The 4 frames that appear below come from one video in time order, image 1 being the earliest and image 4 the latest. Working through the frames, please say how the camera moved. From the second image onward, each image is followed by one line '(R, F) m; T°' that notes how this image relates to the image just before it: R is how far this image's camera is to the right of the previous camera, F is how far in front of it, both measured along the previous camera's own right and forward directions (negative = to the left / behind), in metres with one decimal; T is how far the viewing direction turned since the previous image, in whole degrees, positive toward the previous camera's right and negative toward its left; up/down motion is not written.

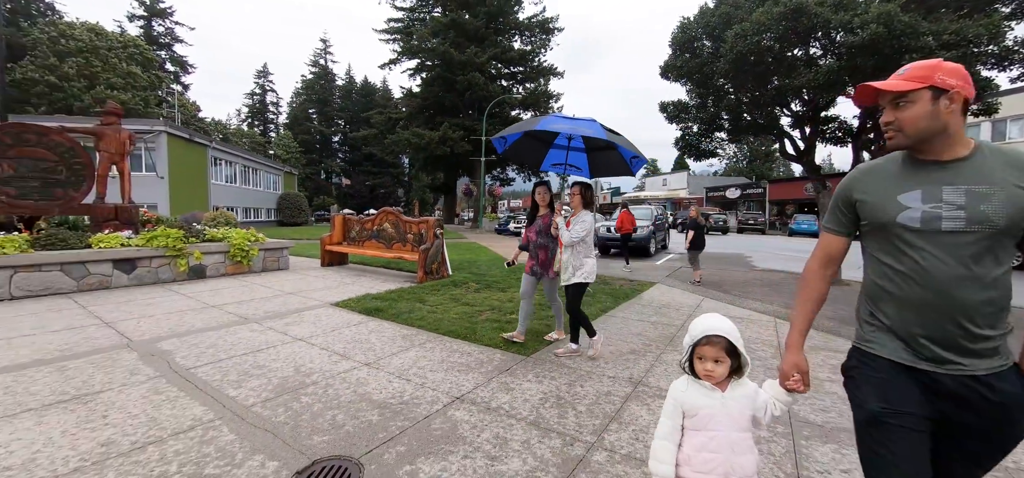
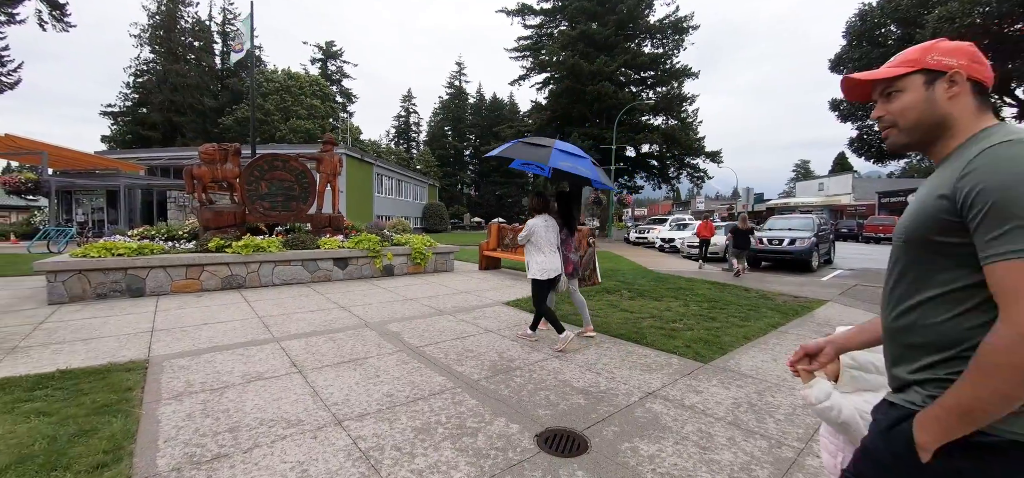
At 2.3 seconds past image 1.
(-0.6, -0.5) m; -15°
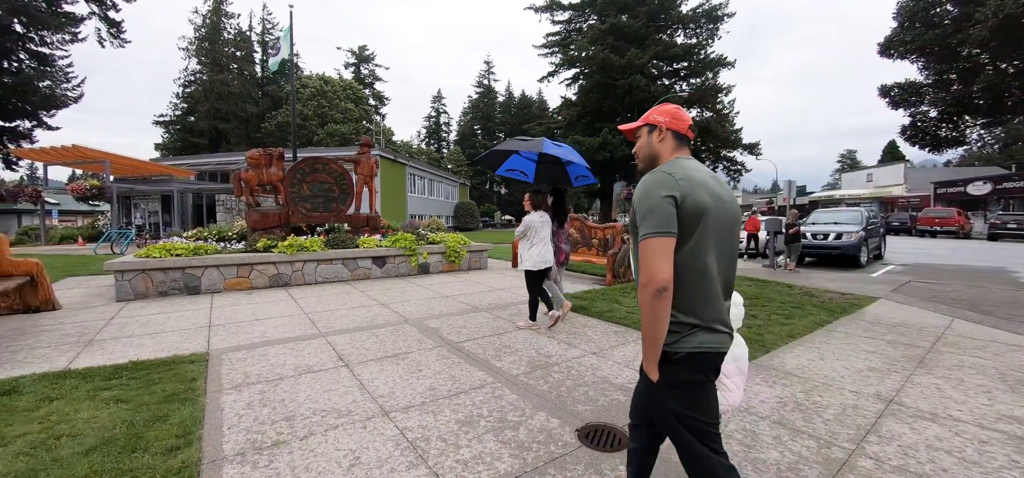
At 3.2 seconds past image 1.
(-0.1, 0.0) m; -4°
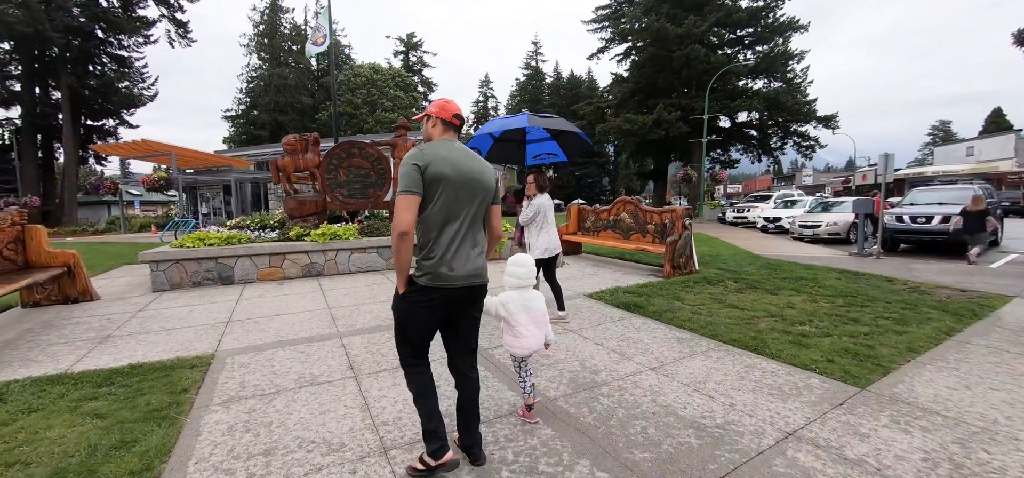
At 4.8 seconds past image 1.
(+0.1, +0.8) m; -7°
